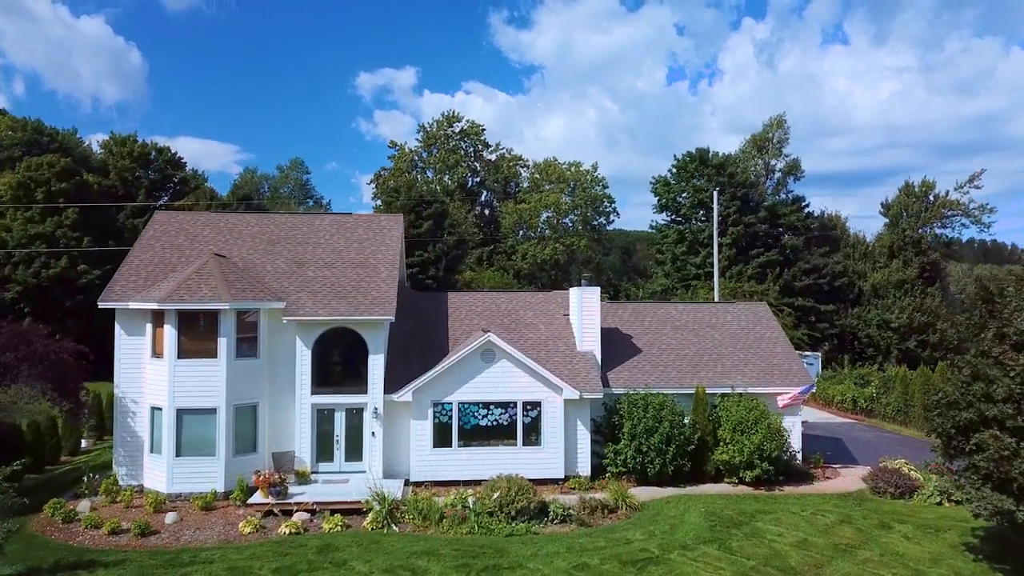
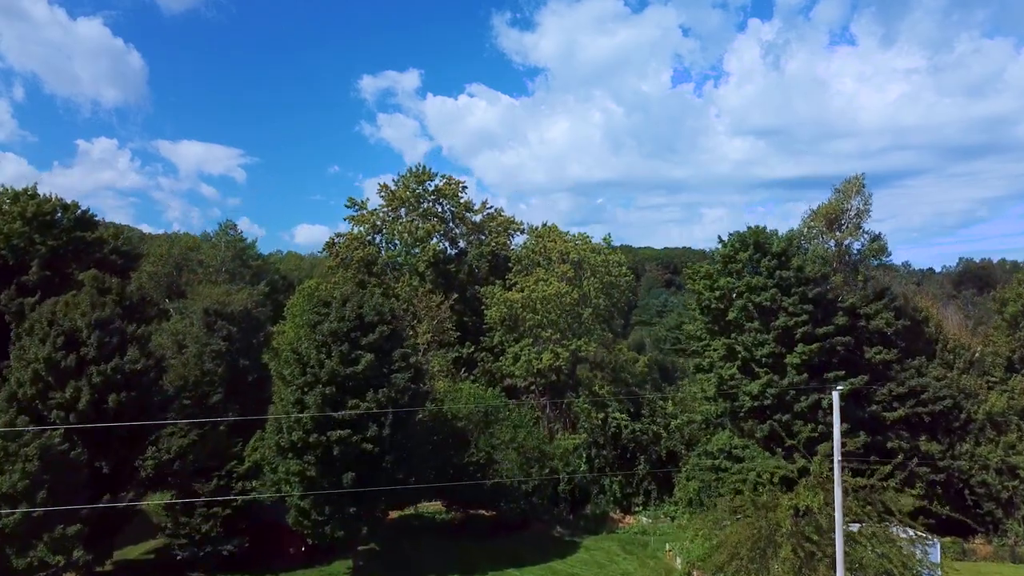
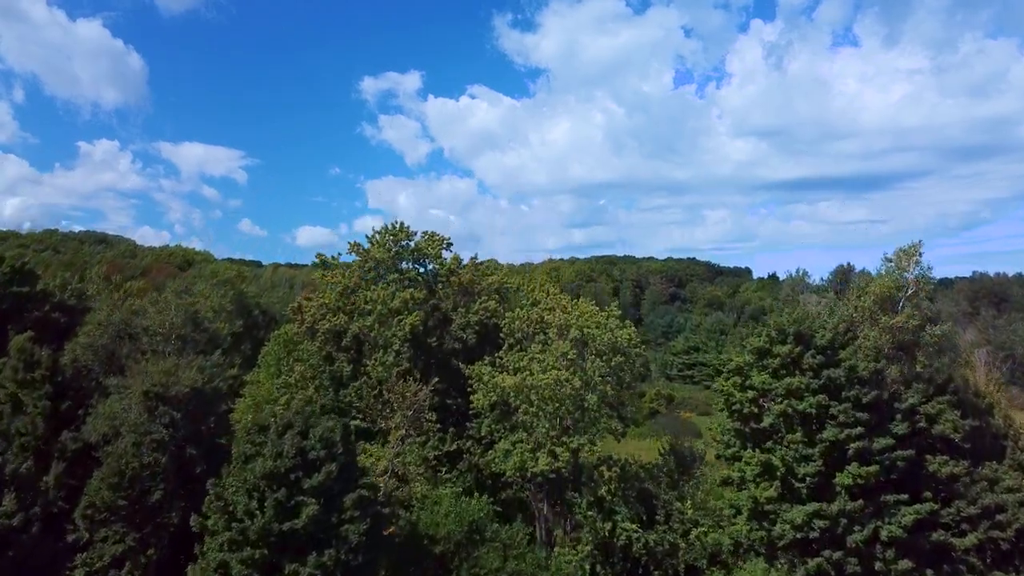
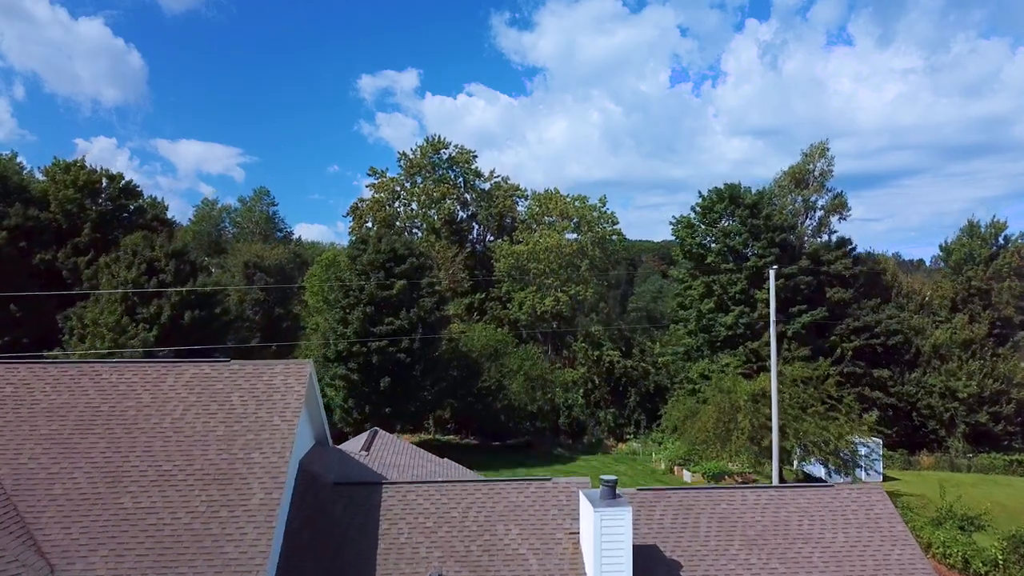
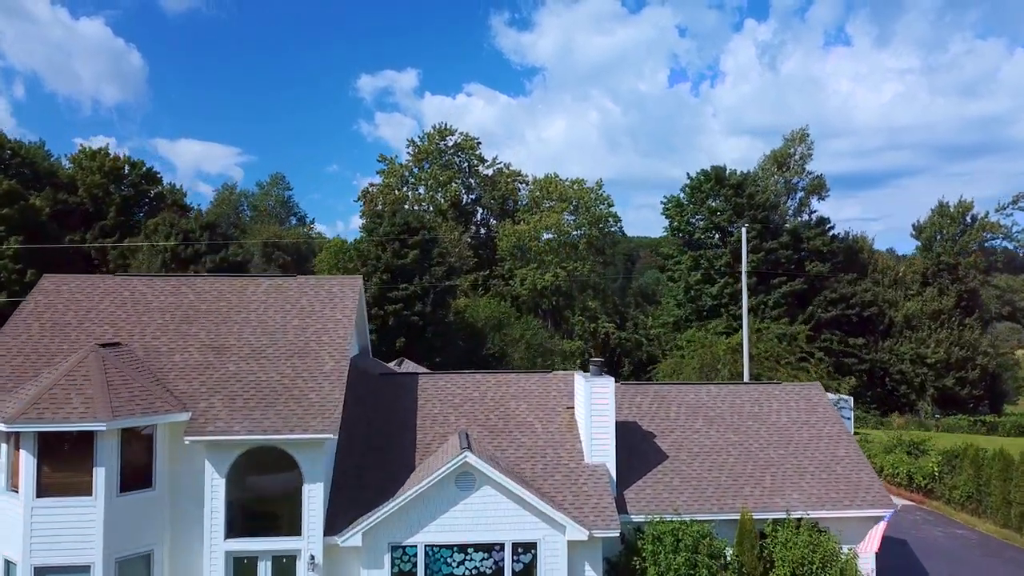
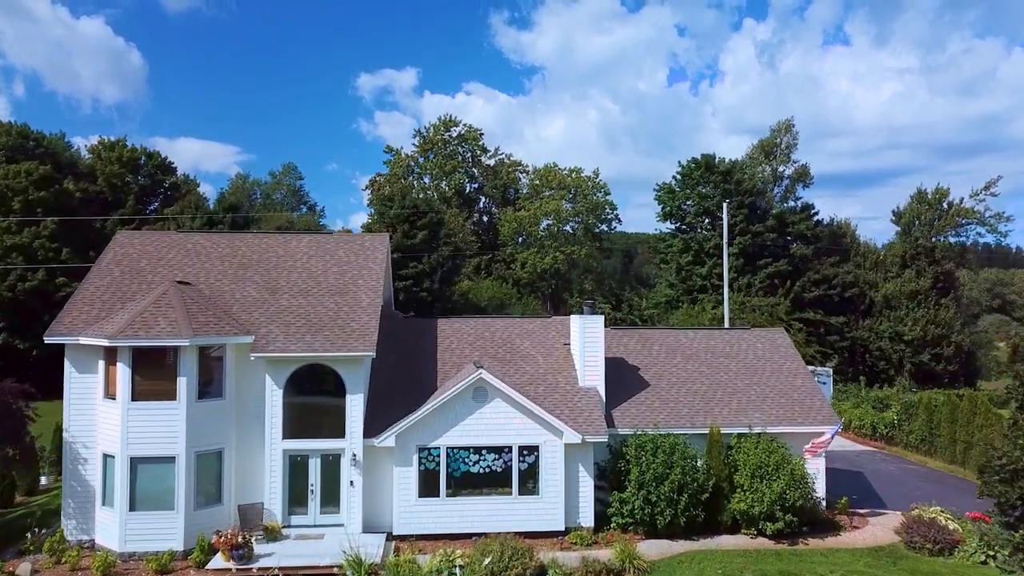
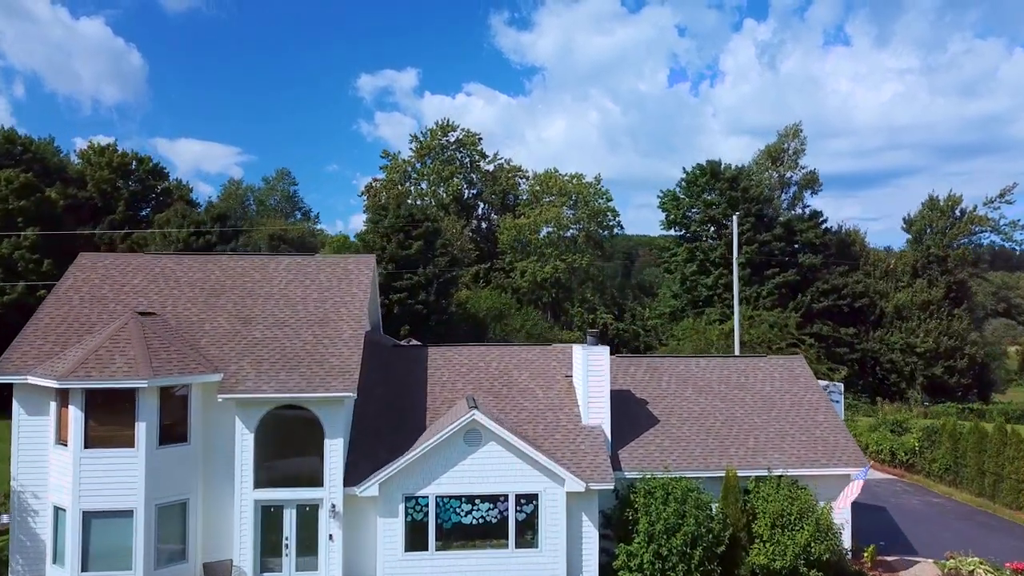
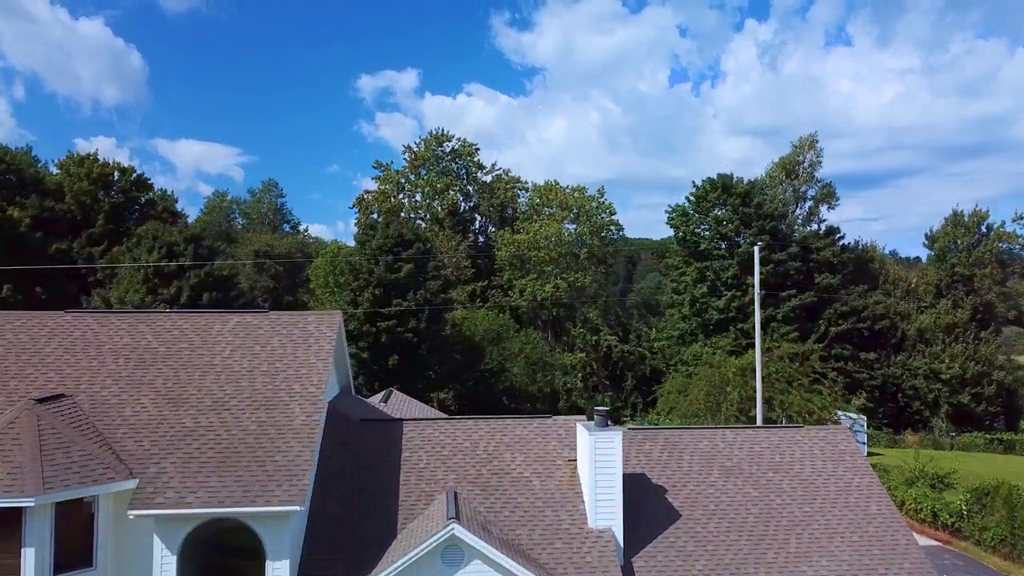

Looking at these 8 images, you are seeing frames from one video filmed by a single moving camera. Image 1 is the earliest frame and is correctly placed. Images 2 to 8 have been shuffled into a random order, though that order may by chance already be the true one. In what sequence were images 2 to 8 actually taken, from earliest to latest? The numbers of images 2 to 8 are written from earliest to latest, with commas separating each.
6, 7, 5, 8, 4, 2, 3
